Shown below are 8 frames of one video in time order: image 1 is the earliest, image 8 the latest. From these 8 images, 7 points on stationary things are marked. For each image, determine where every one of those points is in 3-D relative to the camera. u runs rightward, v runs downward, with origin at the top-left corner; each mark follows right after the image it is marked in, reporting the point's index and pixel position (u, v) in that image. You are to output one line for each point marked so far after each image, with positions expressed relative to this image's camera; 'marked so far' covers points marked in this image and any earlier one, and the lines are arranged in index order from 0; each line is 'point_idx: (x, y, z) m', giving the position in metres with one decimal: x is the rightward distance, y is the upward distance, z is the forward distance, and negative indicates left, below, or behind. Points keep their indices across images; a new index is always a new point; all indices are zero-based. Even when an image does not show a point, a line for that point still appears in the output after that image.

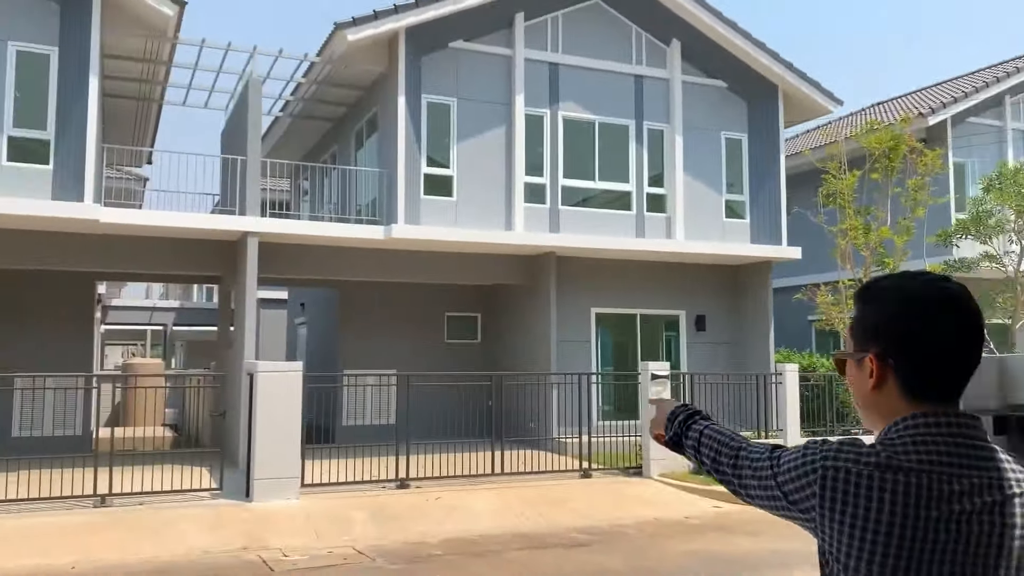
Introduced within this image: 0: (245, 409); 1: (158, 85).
0: (-3.5, -1.6, +11.6) m
1: (-6.2, +3.6, +15.5) m
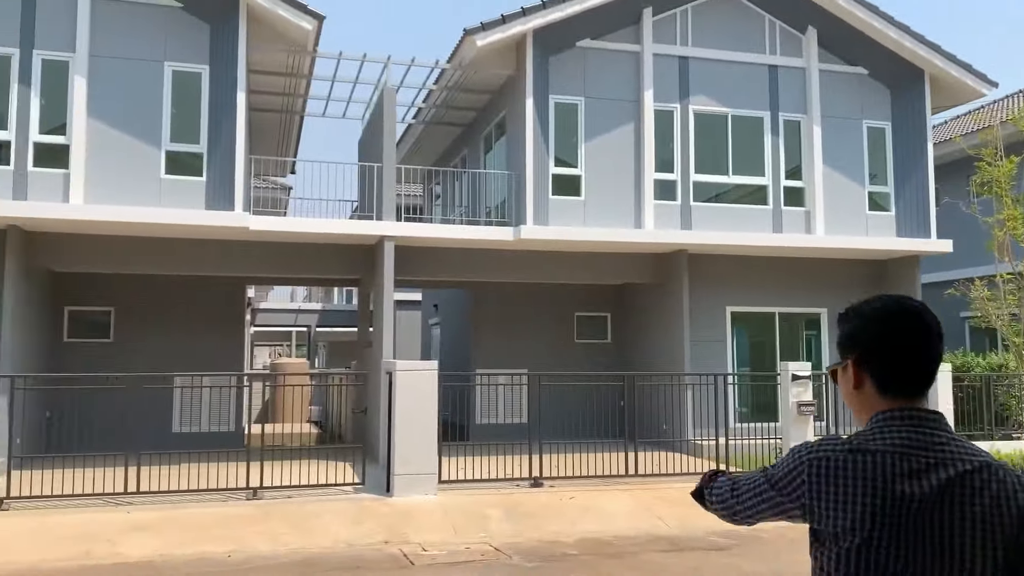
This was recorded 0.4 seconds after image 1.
0: (-1.7, -1.6, +12.0) m
1: (-3.9, +3.5, +16.2) m
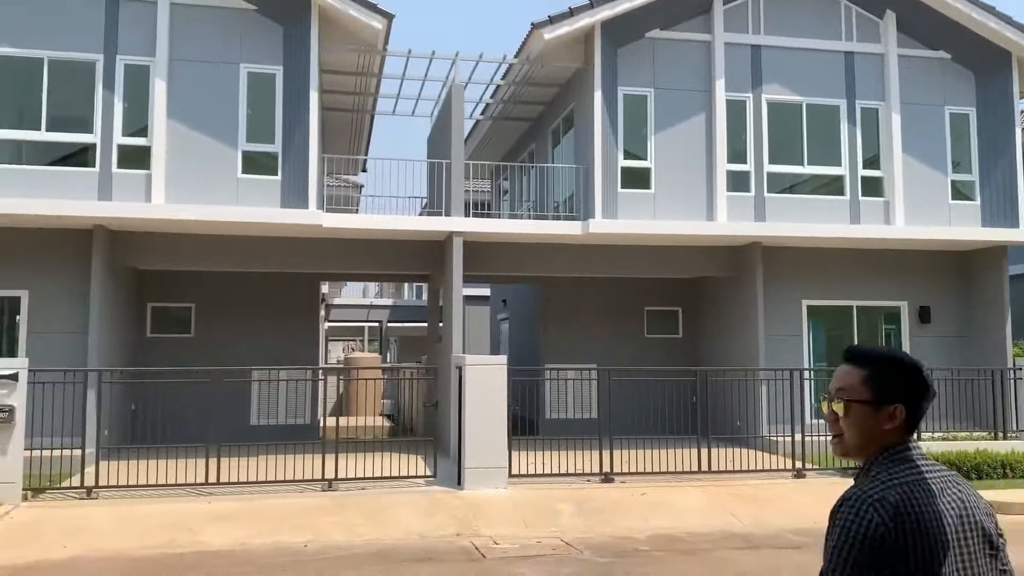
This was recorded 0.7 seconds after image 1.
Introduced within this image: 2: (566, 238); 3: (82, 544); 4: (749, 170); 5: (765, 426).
0: (-0.8, -1.5, +12.0) m
1: (-2.7, +3.6, +16.4) m
2: (+0.9, +0.8, +14.5) m
3: (-4.4, -2.6, +8.9) m
4: (+4.1, +2.0, +15.0) m
5: (+4.2, -2.3, +14.6) m
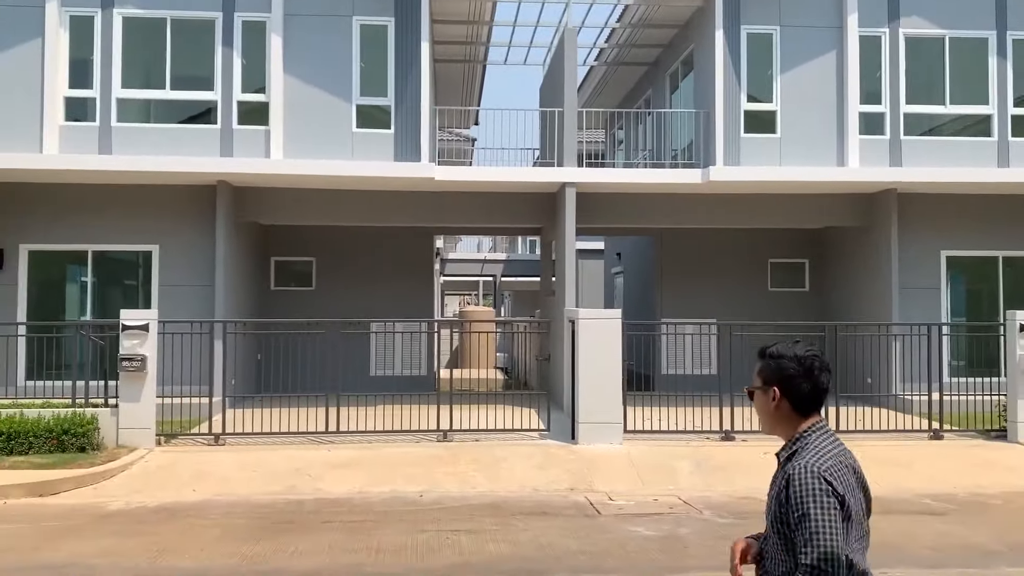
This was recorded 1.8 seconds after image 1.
0: (+0.8, -0.9, +11.8) m
1: (-0.6, +4.5, +16.2) m
2: (+2.7, +1.6, +13.9) m
3: (-3.2, -2.1, +9.2) m
4: (+6.0, +2.8, +14.0) m
5: (+6.1, -1.5, +13.8) m
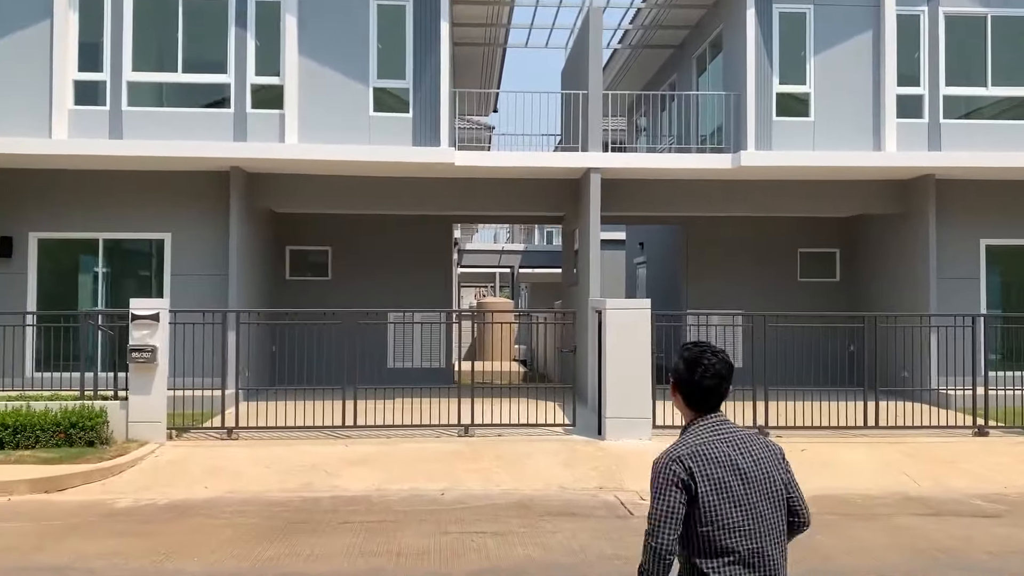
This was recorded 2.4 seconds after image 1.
0: (+1.1, -0.7, +11.4) m
1: (-0.2, +4.6, +15.7) m
2: (+3.1, +1.8, +13.4) m
3: (-2.9, -2.0, +8.8) m
4: (+6.3, +3.0, +13.4) m
5: (+6.4, -1.4, +13.2) m
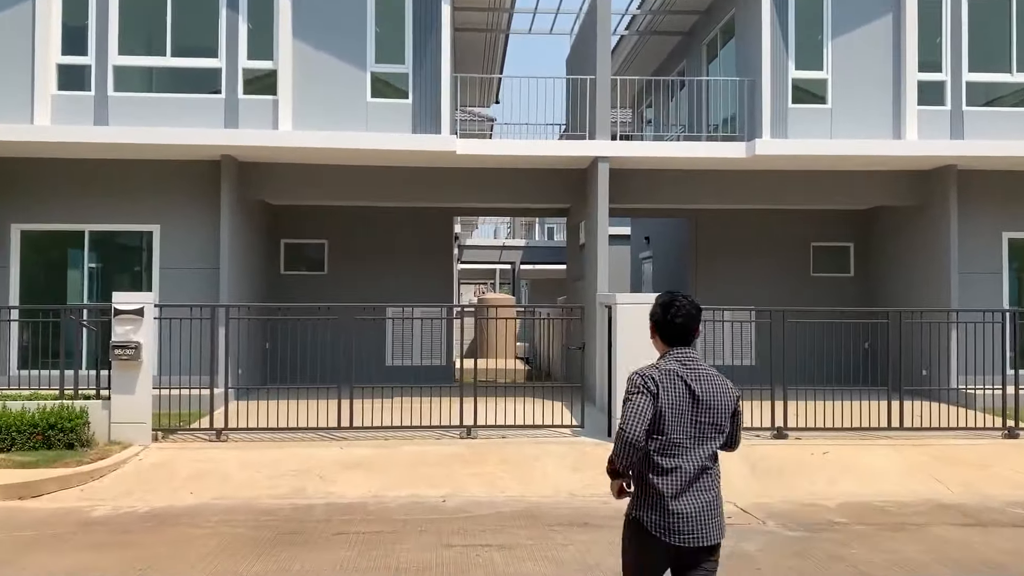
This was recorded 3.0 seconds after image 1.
0: (+1.1, -0.7, +10.8) m
1: (-0.1, +4.7, +15.1) m
2: (+3.1, +1.8, +12.8) m
3: (-2.9, -1.9, +8.3) m
4: (+6.4, +3.1, +12.9) m
5: (+6.5, -1.3, +12.7) m
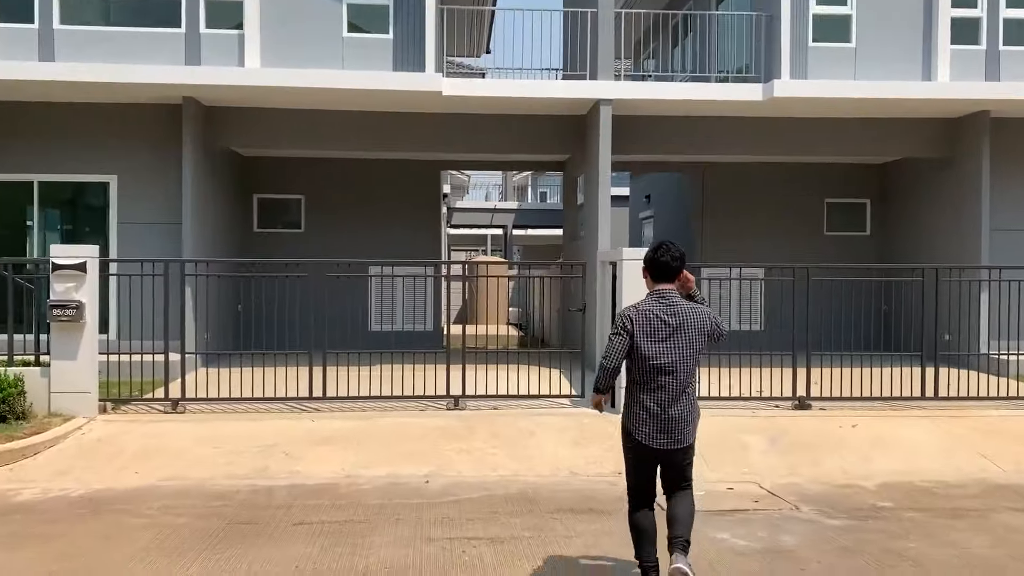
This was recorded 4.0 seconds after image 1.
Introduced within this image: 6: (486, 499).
0: (+1.0, -0.2, +9.8) m
1: (-0.2, +5.4, +13.8) m
2: (+3.0, +2.4, +11.7) m
3: (-2.9, -1.5, +7.2) m
4: (+6.3, +3.6, +11.7) m
5: (+6.4, -0.7, +11.7) m
6: (-0.2, -1.5, +6.4) m
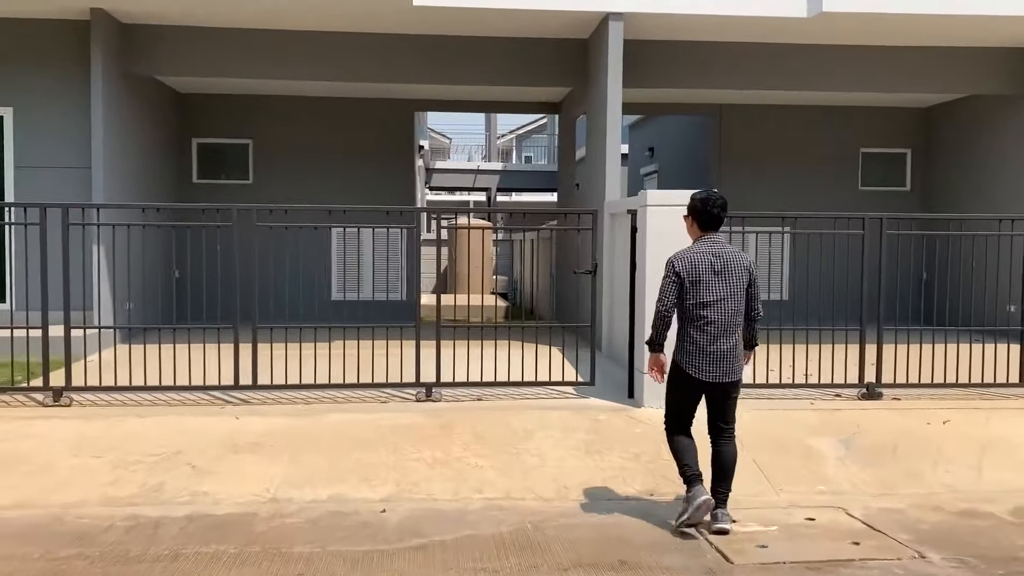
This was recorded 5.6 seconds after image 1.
0: (+0.9, +0.2, +7.7) m
1: (-0.4, +5.9, +11.6) m
2: (+2.9, +2.8, +9.6) m
3: (-3.0, -1.2, +5.1) m
4: (+6.1, +4.0, +9.6) m
5: (+6.2, -0.3, +9.8) m
6: (-0.2, -1.3, +4.4) m
